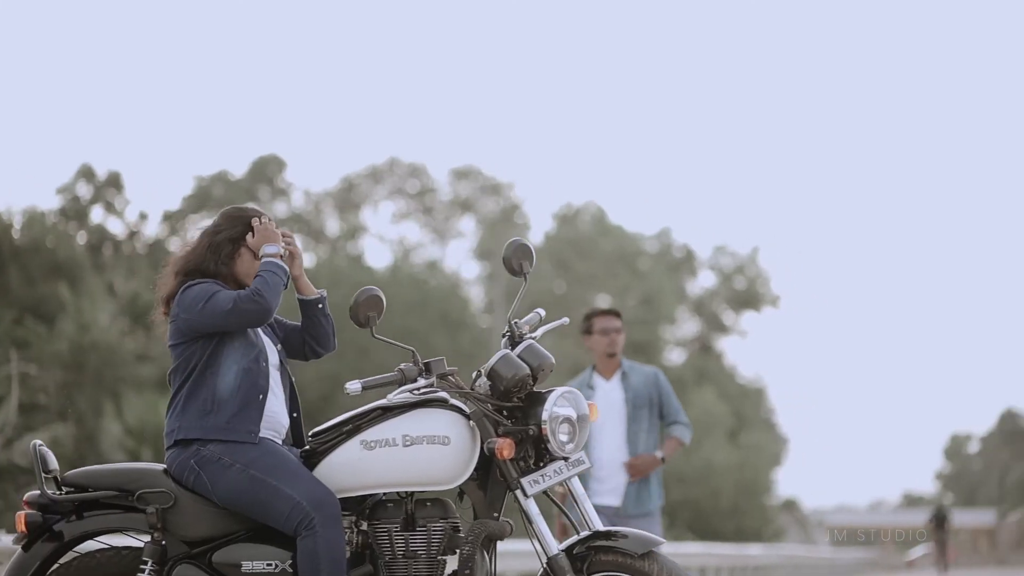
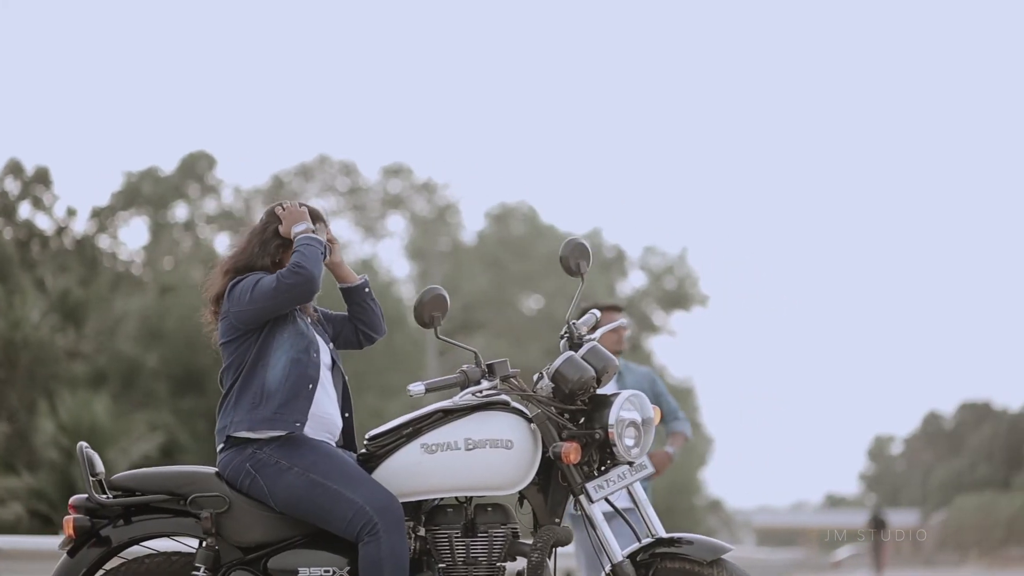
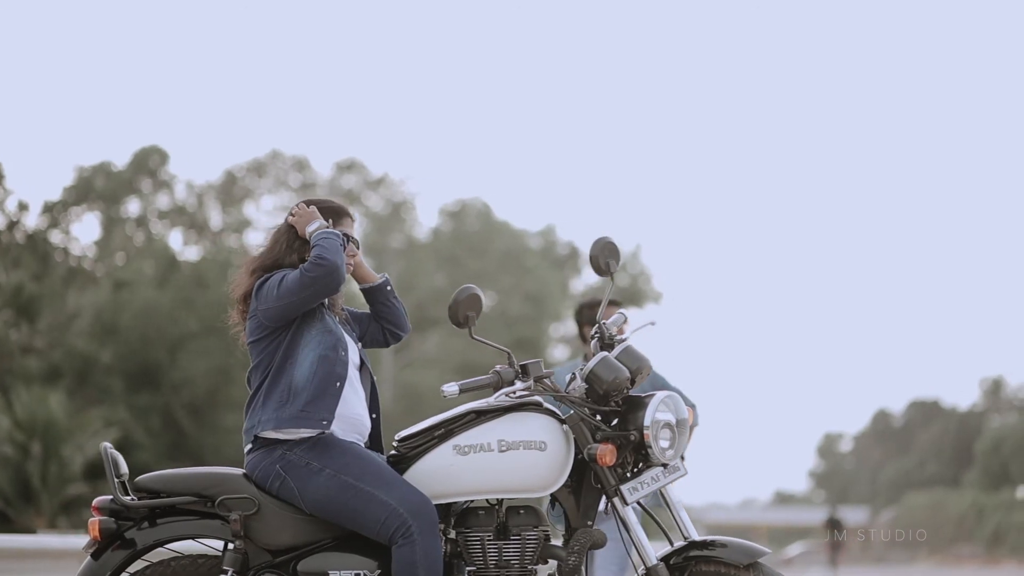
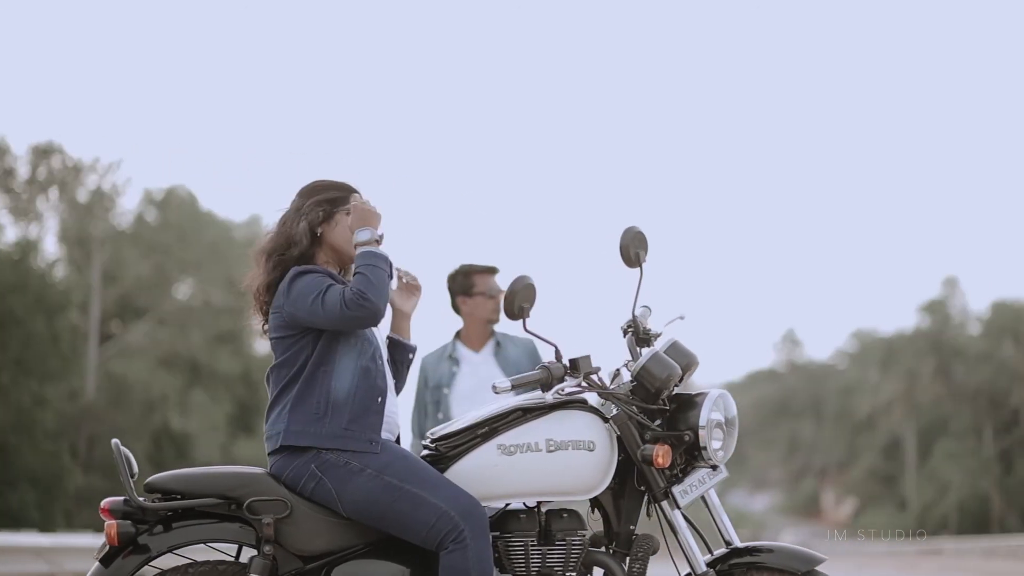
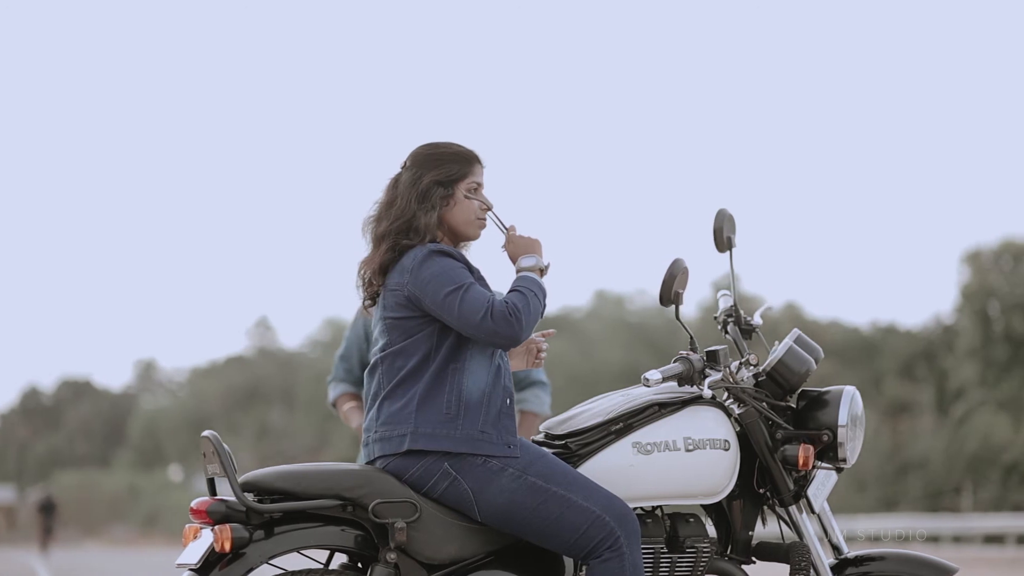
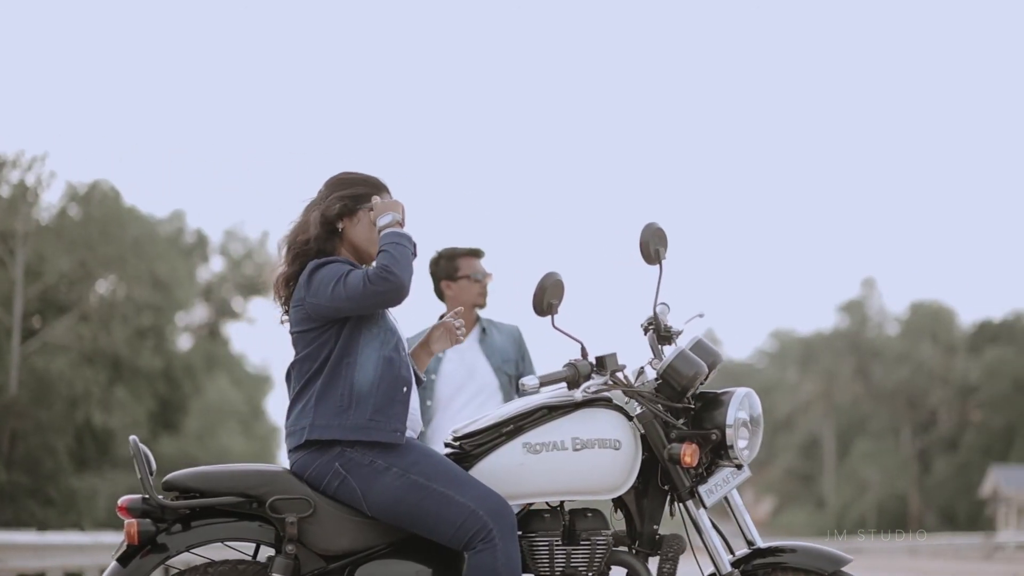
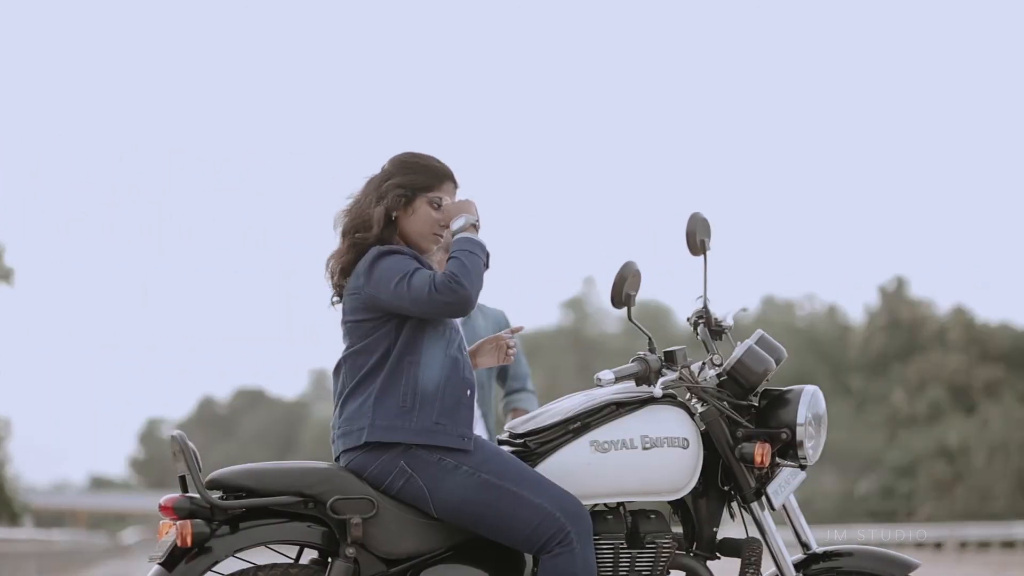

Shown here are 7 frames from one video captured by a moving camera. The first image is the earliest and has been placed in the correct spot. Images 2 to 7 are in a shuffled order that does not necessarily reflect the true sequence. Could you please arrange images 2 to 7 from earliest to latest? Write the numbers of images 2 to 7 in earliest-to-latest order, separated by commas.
2, 3, 4, 6, 7, 5
